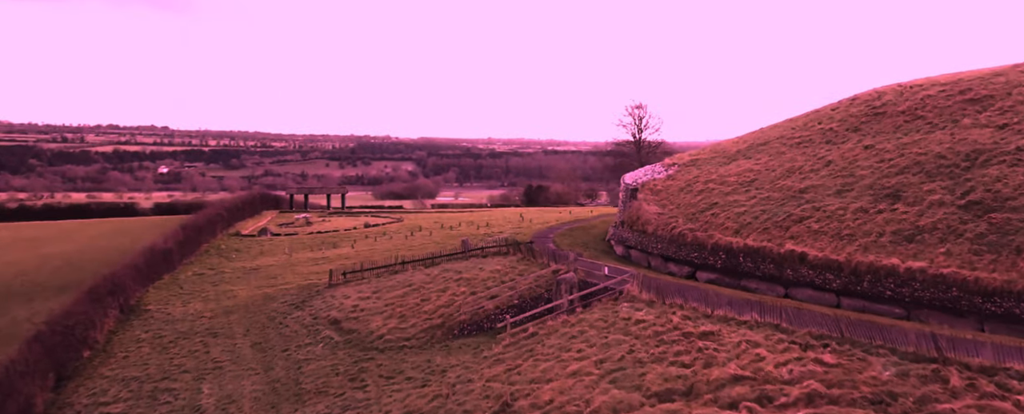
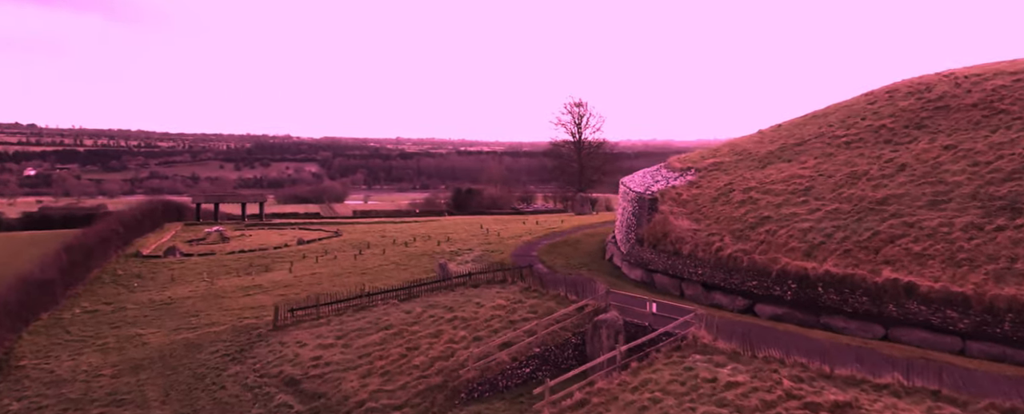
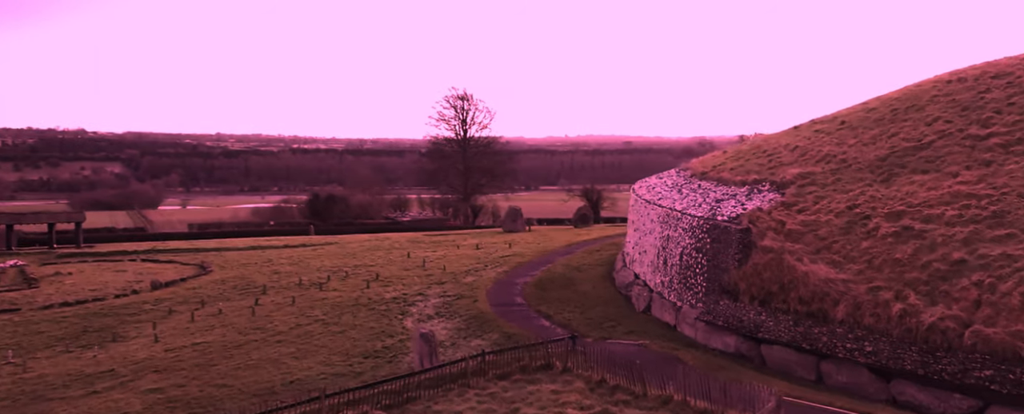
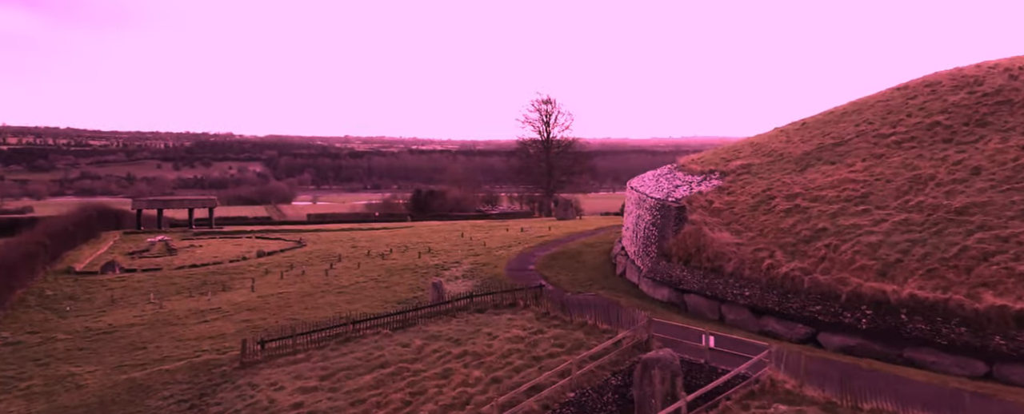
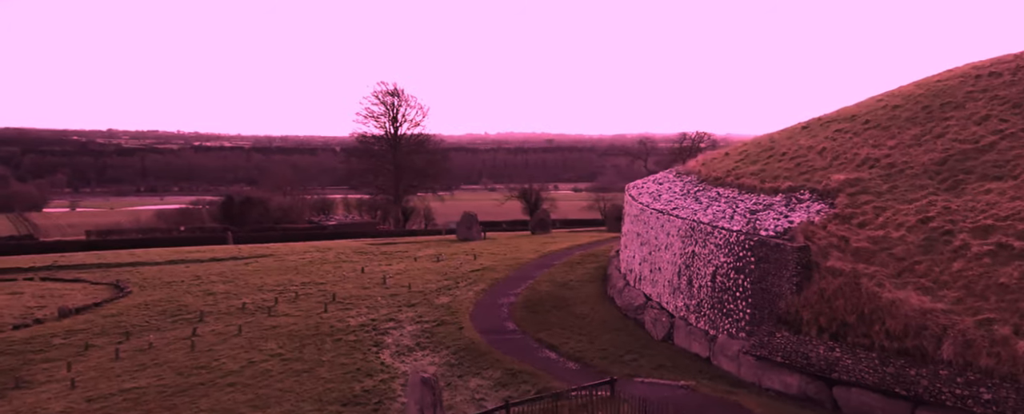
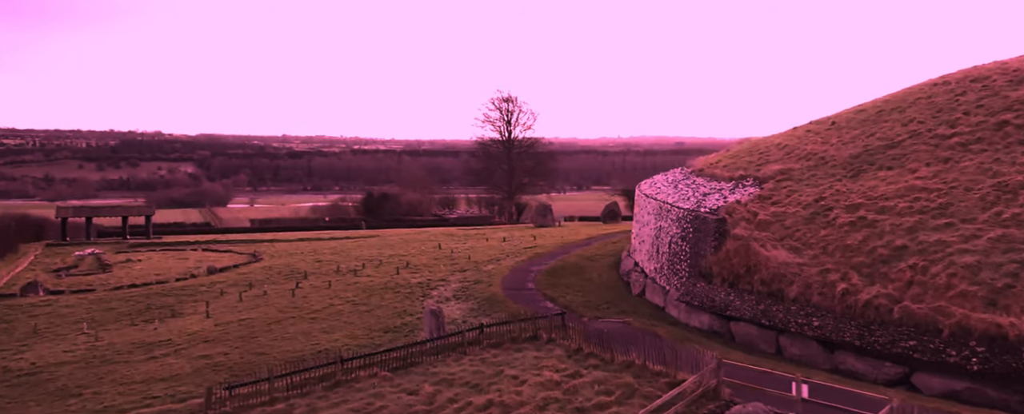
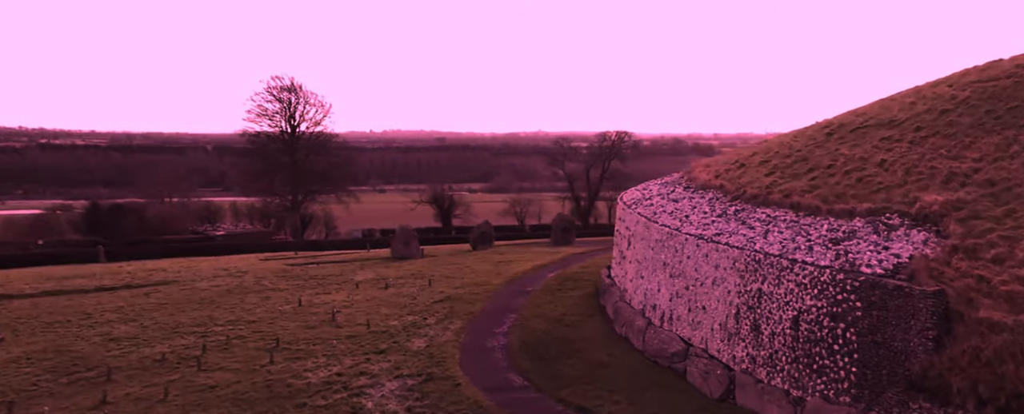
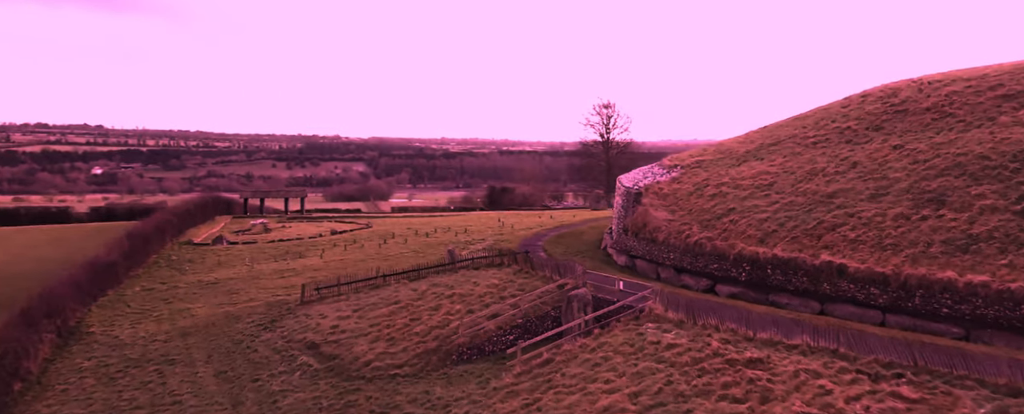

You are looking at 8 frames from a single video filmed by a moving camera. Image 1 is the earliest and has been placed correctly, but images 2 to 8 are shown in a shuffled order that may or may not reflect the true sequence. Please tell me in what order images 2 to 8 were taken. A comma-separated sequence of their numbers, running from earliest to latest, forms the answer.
8, 2, 4, 6, 3, 5, 7
